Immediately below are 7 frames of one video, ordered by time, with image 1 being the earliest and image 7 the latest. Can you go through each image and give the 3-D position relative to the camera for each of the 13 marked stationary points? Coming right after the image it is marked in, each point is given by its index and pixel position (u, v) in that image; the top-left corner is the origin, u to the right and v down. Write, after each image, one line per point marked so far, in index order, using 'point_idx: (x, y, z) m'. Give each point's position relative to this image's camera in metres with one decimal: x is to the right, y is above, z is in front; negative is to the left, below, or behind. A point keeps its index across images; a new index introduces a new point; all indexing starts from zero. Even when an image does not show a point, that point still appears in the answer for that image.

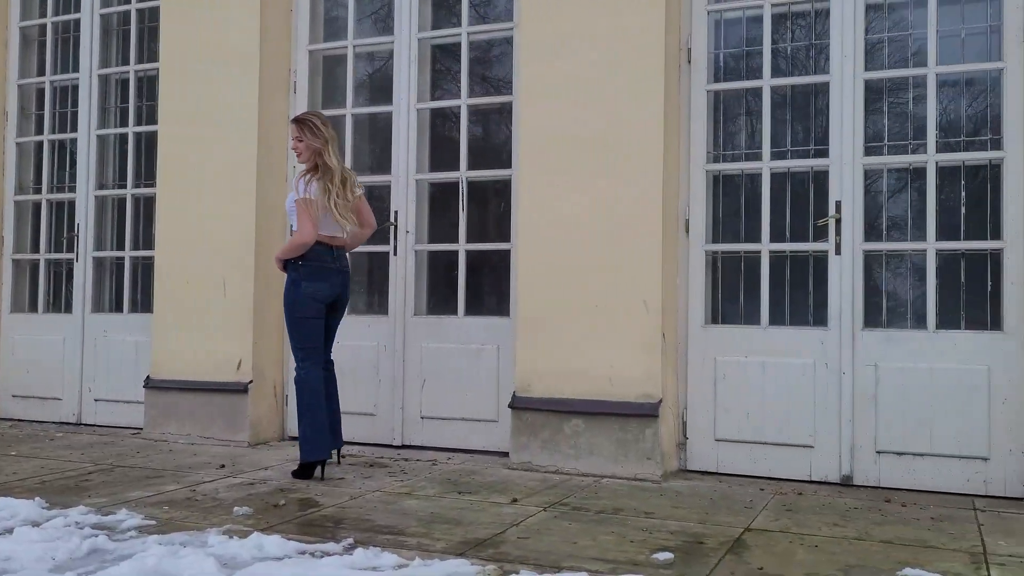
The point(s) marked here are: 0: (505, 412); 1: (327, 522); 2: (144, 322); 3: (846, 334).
0: (0.0, -0.6, +4.3) m
1: (-0.6, -0.7, +3.0) m
2: (-2.0, -0.2, +5.1) m
3: (+1.3, -0.2, +3.8) m
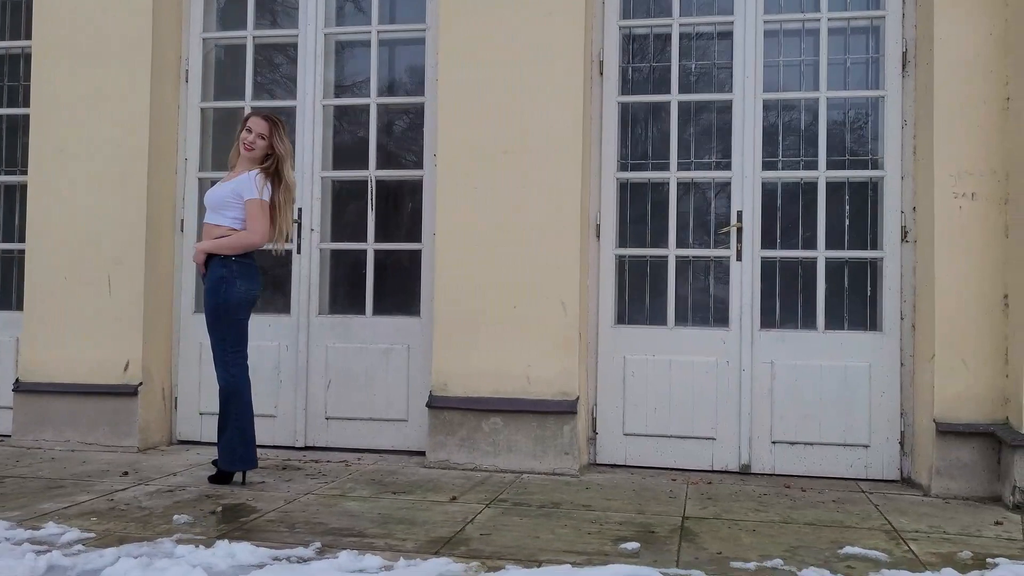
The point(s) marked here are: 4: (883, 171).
0: (-0.4, -0.6, +4.3) m
1: (-0.7, -0.7, +2.9) m
2: (-2.5, -0.2, +4.7) m
3: (+1.0, -0.2, +4.1) m
4: (+1.6, +0.5, +4.0) m
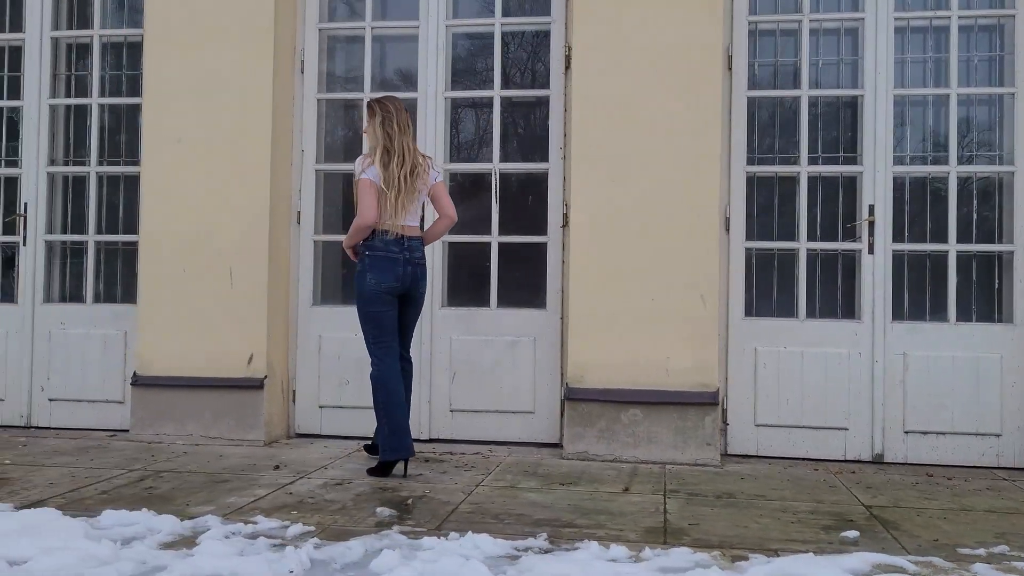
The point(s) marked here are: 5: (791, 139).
0: (+0.1, -0.5, +4.3) m
1: (-0.1, -0.7, +2.9) m
2: (-2.0, -0.1, +4.6) m
3: (+1.6, -0.2, +4.1) m
4: (+2.2, +0.5, +4.1) m
5: (+1.3, +0.7, +4.3) m
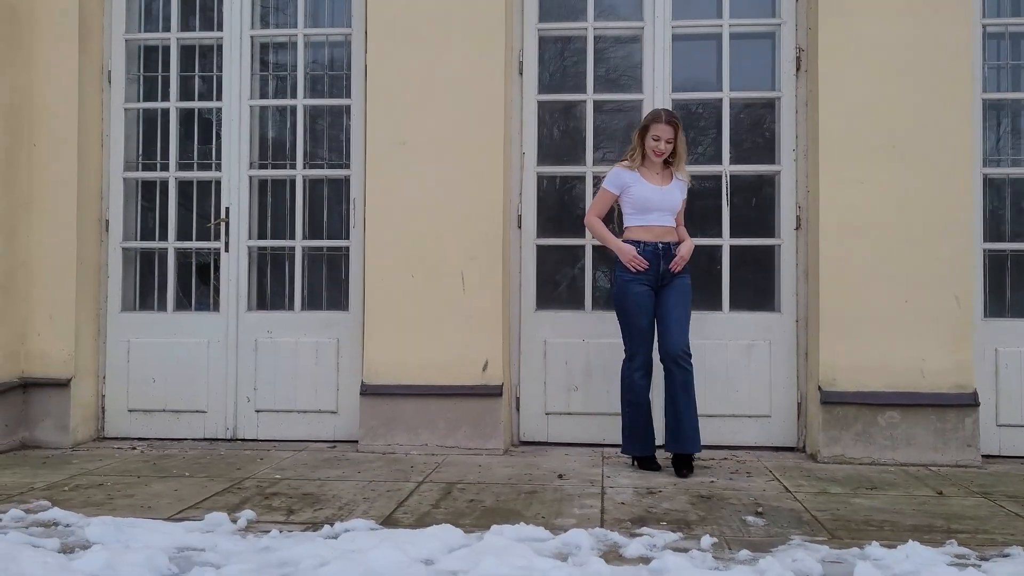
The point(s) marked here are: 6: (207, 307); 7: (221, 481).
0: (+1.2, -0.5, +4.3) m
1: (+1.1, -0.7, +2.9) m
2: (-0.9, -0.1, +4.5) m
3: (+2.7, -0.2, +4.2) m
4: (+3.3, +0.5, +4.2) m
5: (+2.4, +0.7, +4.3) m
6: (-1.5, -0.1, +4.6) m
7: (-1.1, -0.7, +3.5) m
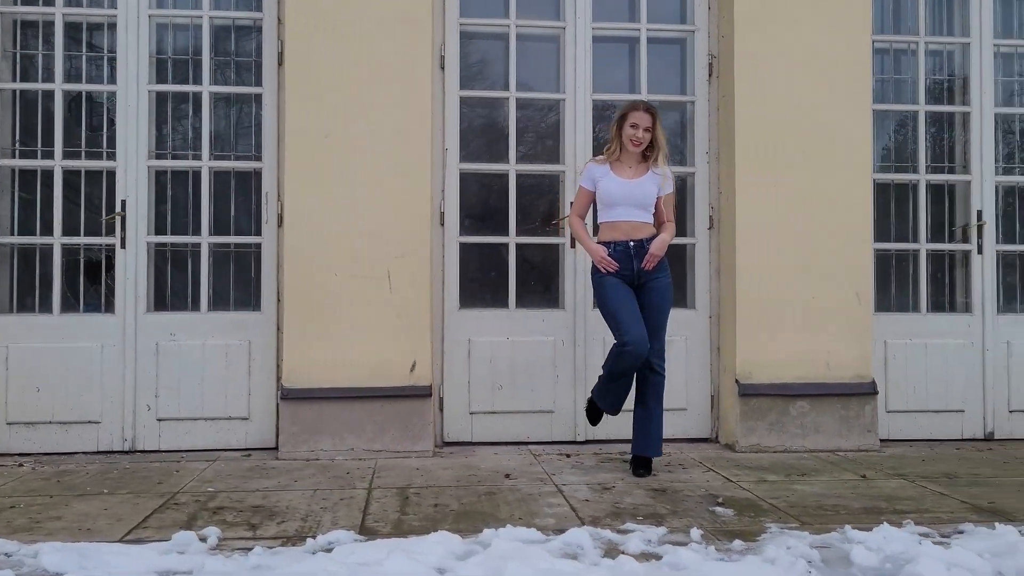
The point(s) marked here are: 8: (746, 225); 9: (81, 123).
0: (+0.9, -0.5, +4.5) m
1: (+1.0, -0.7, +3.1) m
2: (-1.2, -0.1, +4.3) m
3: (+2.3, -0.1, +4.6) m
4: (+2.9, +0.6, +4.7) m
5: (+2.0, +0.7, +4.7) m
6: (-1.9, -0.1, +4.2) m
7: (-1.2, -0.7, +3.2) m
8: (+1.1, +0.3, +4.3) m
9: (-1.9, +0.7, +4.3) m
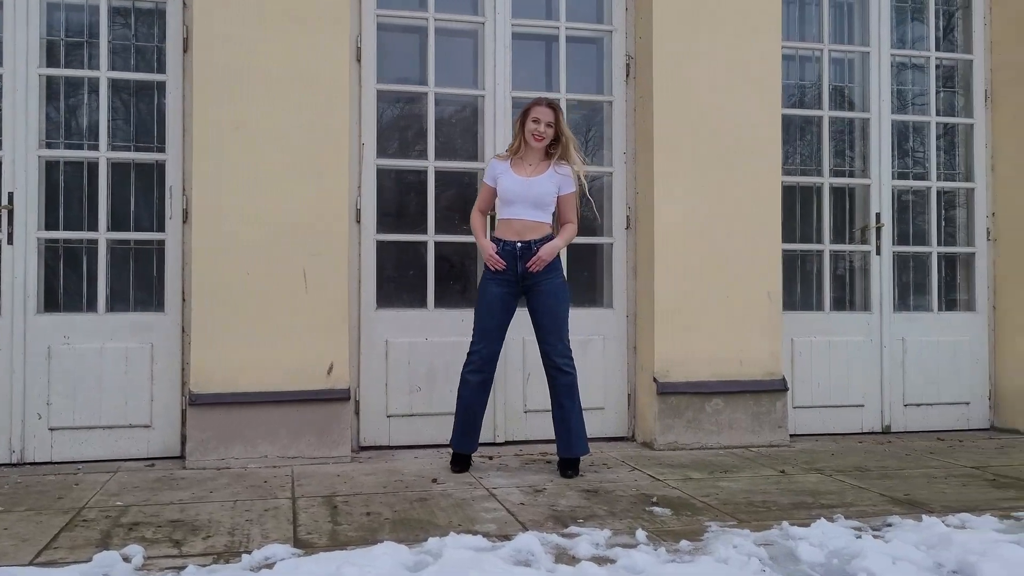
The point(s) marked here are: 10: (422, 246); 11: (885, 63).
0: (+0.5, -0.5, +4.5) m
1: (+0.8, -0.7, +3.1) m
2: (-1.6, -0.1, +4.0) m
3: (+1.9, -0.1, +4.8) m
4: (+2.4, +0.6, +5.0) m
5: (+1.5, +0.7, +4.9) m
6: (-2.2, -0.1, +3.9) m
7: (-1.5, -0.7, +3.0) m
8: (+0.7, +0.3, +4.4) m
9: (-2.3, +0.7, +3.9) m
10: (-0.4, +0.2, +4.3) m
11: (+1.9, +1.2, +4.9) m
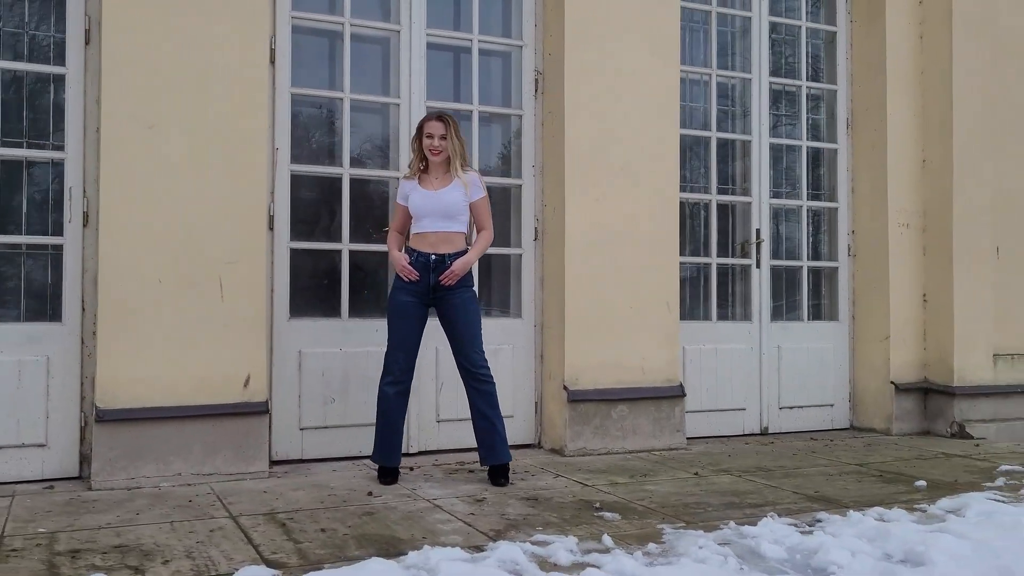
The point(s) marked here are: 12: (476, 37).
0: (0.0, -0.6, +4.6) m
1: (+0.6, -0.8, +3.3) m
2: (-1.9, -0.2, +3.7) m
3: (+1.4, -0.2, +5.2) m
4: (+1.9, +0.5, +5.5) m
5: (+1.0, +0.6, +5.2) m
6: (-2.5, -0.1, +3.5) m
7: (-1.6, -0.7, +2.7) m
8: (+0.3, +0.2, +4.5) m
9: (-2.5, +0.7, +3.5) m
10: (-0.8, +0.2, +4.2) m
11: (+1.4, +1.1, +5.3) m
12: (-0.2, +1.2, +4.5) m
